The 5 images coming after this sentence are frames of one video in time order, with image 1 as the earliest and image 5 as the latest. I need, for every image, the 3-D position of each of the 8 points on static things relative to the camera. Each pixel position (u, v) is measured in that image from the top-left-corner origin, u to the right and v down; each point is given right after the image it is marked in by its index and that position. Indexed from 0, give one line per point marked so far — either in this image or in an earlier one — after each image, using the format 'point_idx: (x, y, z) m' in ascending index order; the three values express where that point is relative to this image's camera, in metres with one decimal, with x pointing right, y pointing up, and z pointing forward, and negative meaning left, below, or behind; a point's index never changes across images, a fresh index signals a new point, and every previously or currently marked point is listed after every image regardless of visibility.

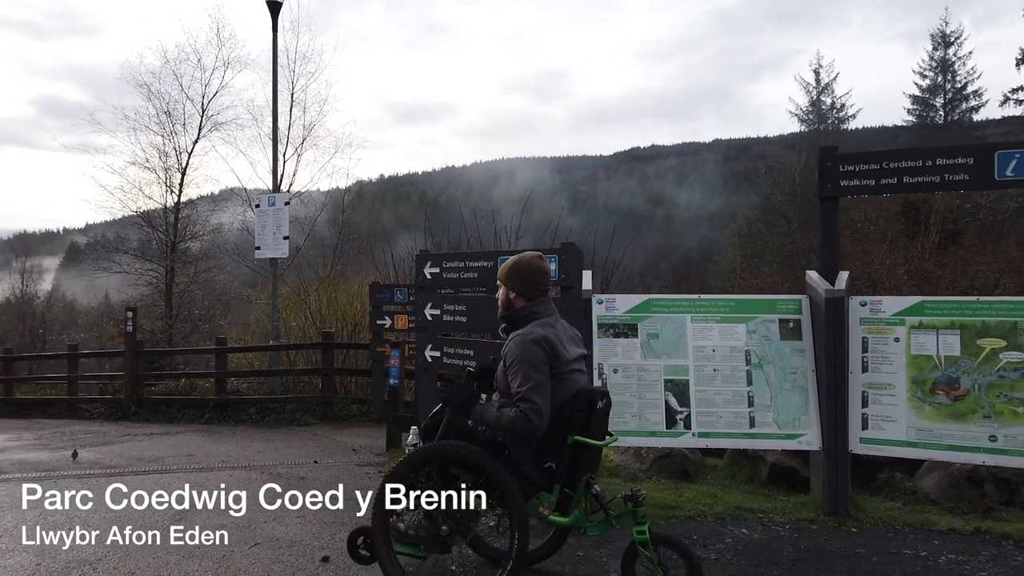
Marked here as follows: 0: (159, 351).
0: (-6.0, -1.1, +13.0) m
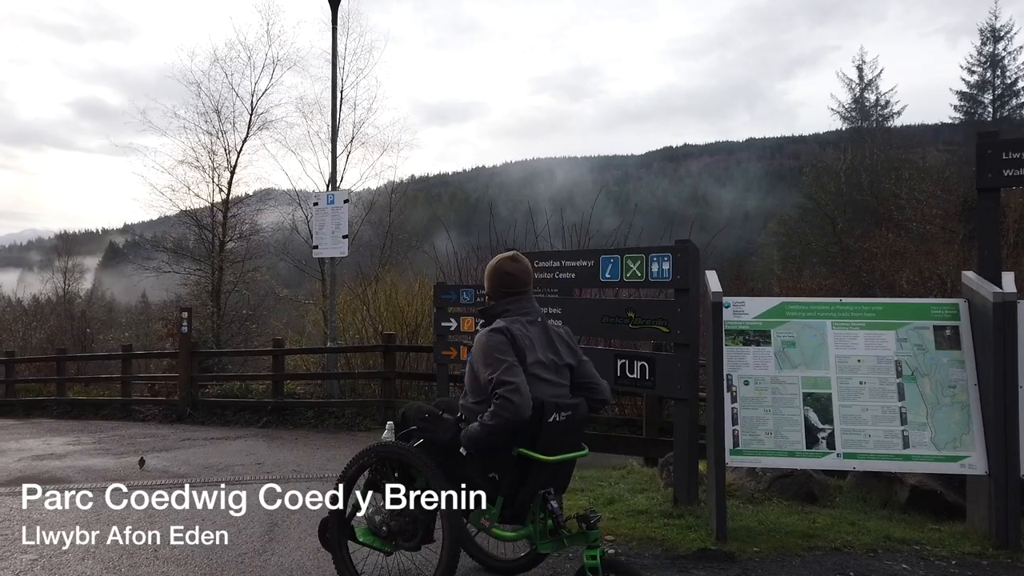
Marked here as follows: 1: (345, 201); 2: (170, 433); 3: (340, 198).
0: (-5.0, -1.1, +12.7) m
1: (-2.6, +1.3, +11.6) m
2: (-4.6, -2.0, +10.4) m
3: (-2.7, +1.4, +11.6) m
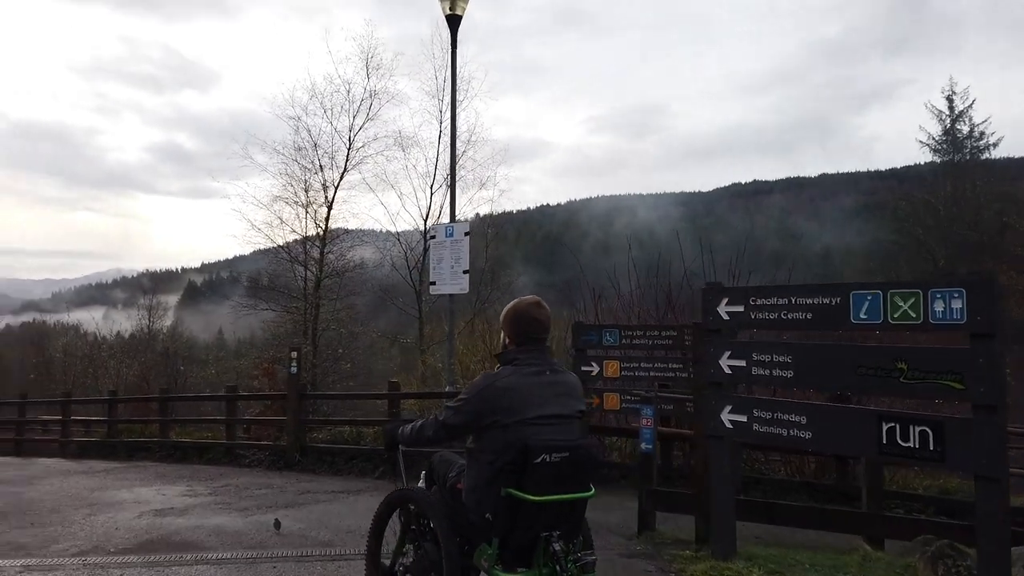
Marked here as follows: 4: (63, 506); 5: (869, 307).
0: (-3.0, -1.7, +12.0) m
1: (-0.7, +0.8, +10.9) m
2: (-2.8, -2.5, +9.6) m
3: (-0.7, +0.8, +10.9) m
4: (-4.8, -2.3, +8.2) m
5: (+2.1, -0.1, +4.6) m
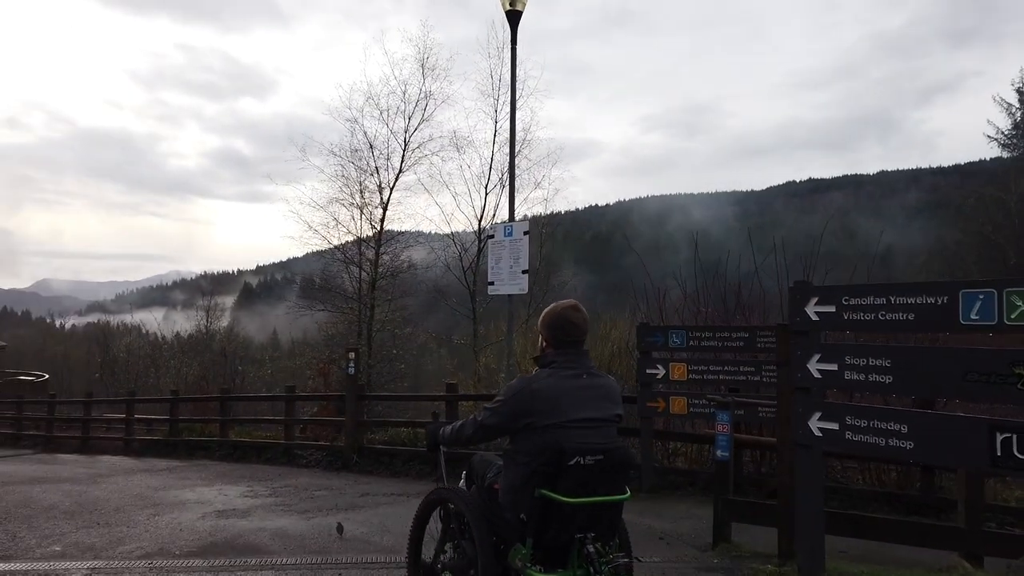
0: (-2.1, -1.7, +12.0) m
1: (+0.2, +0.8, +10.6) m
2: (-2.1, -2.5, +9.6) m
3: (+0.1, +0.8, +10.7) m
4: (-4.1, -2.3, +8.2) m
5: (+2.6, -0.1, +4.2) m
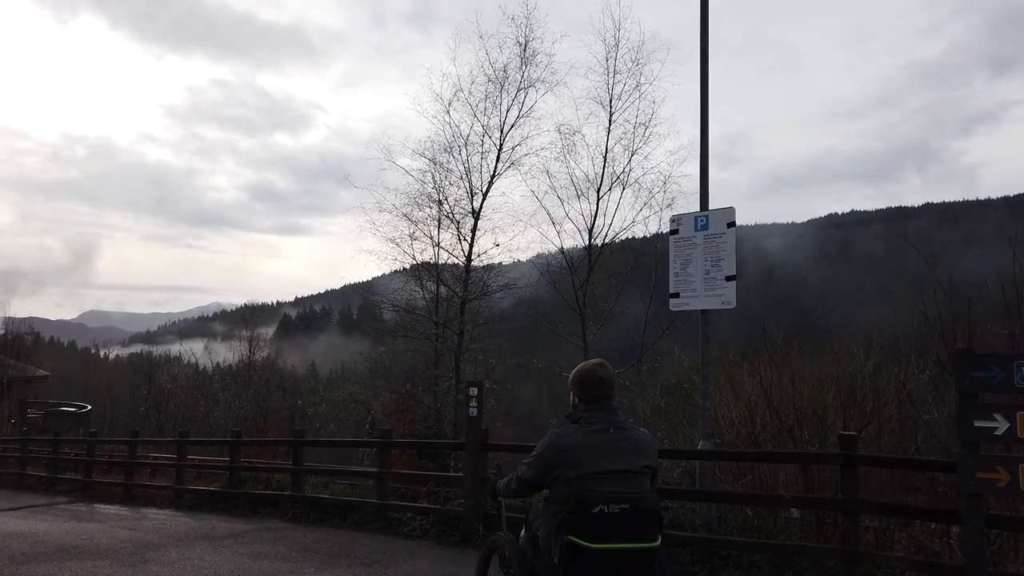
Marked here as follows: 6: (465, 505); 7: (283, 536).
0: (0.0, -1.9, +9.1) m
1: (+2.2, +0.6, +7.7) m
2: (-0.1, -2.6, +6.6) m
3: (+2.1, +0.7, +7.8) m
4: (-2.2, -2.4, +5.4) m
5: (+4.3, 0.0, +1.1) m
6: (-0.5, -2.6, +9.0) m
7: (-2.9, -3.1, +9.6) m
